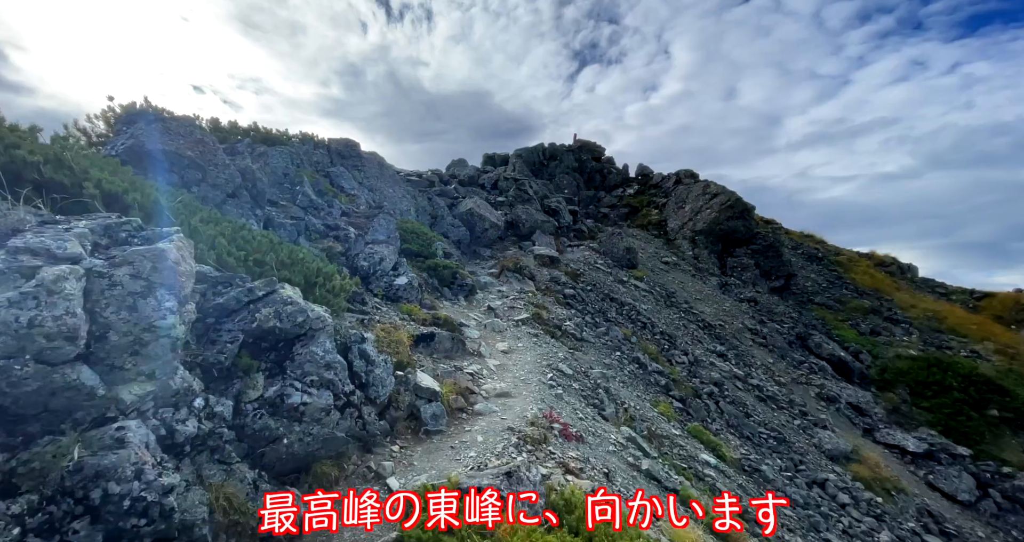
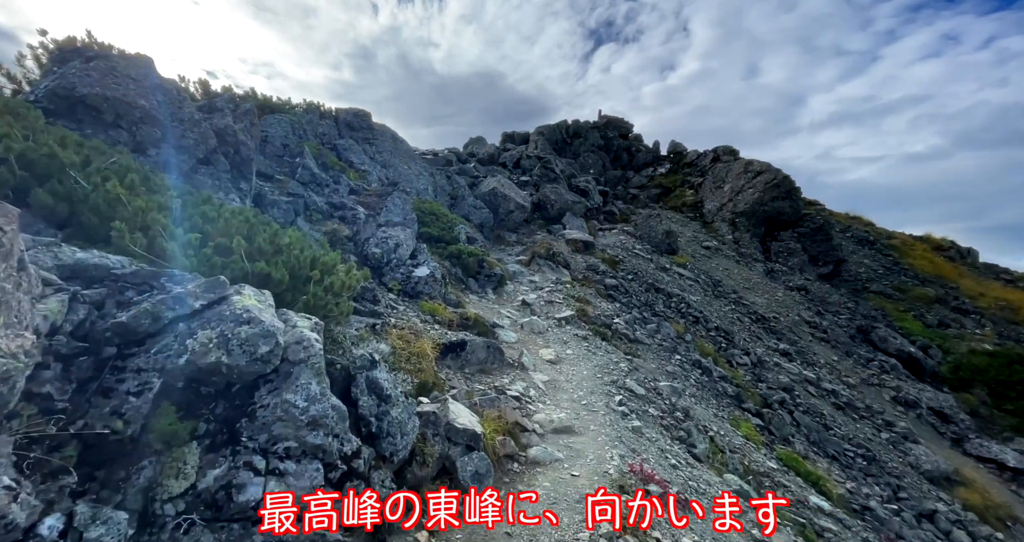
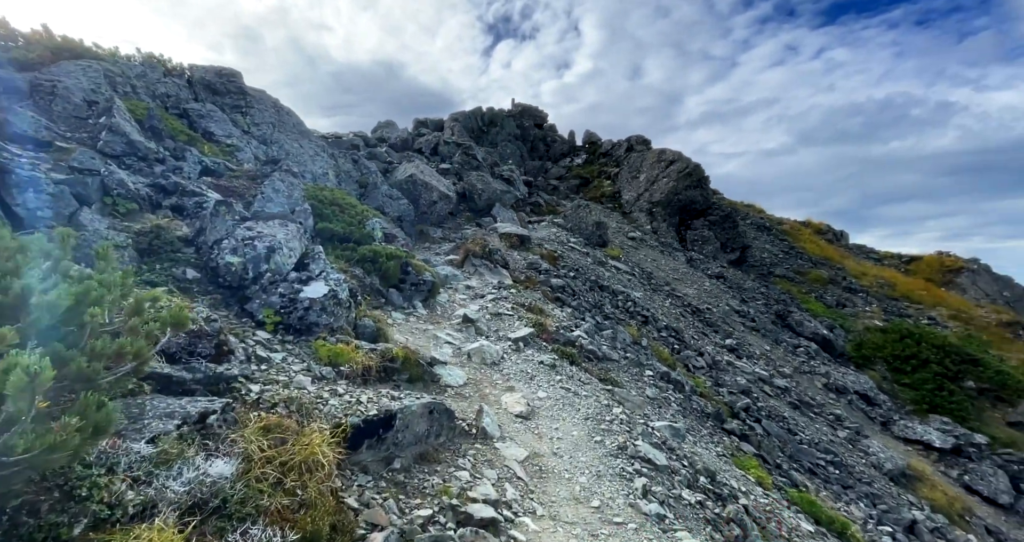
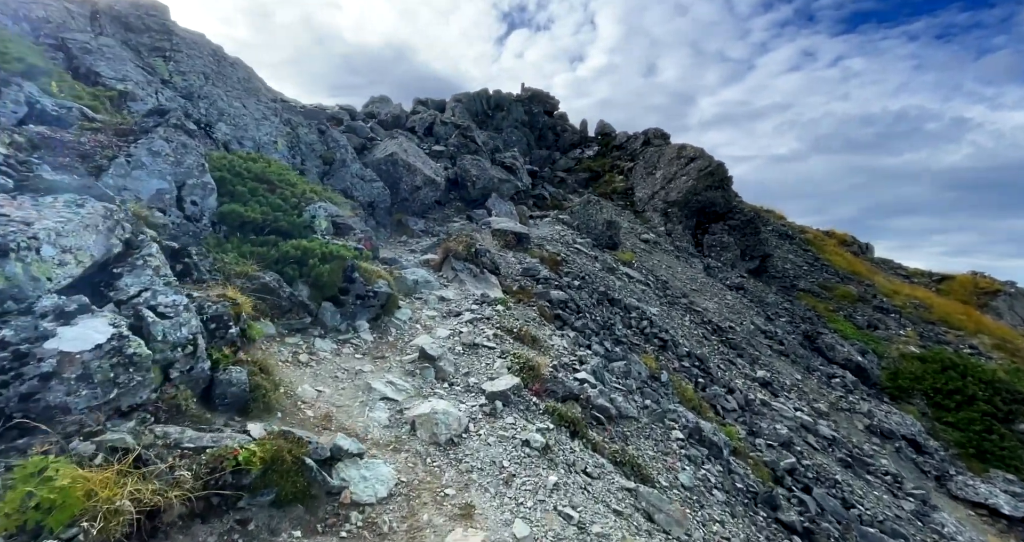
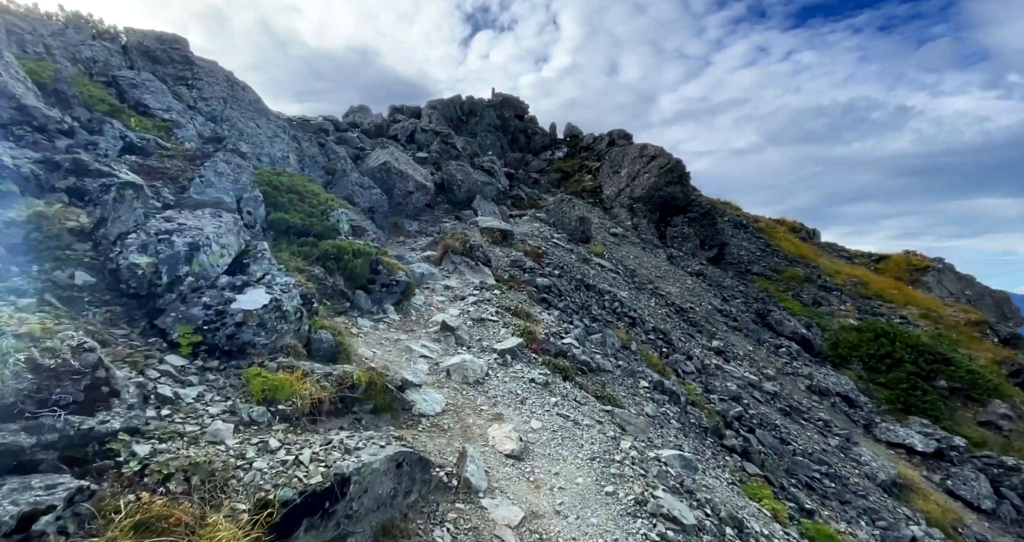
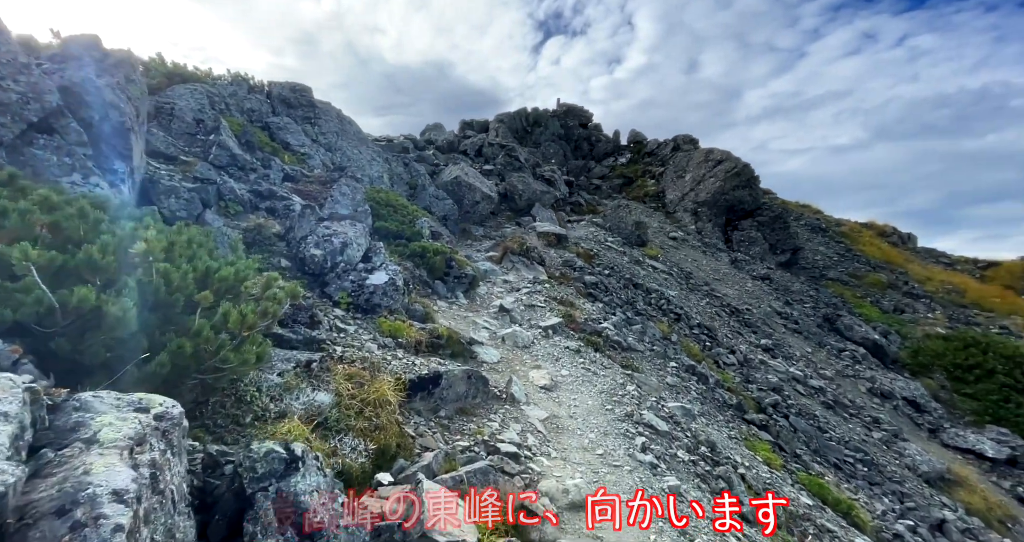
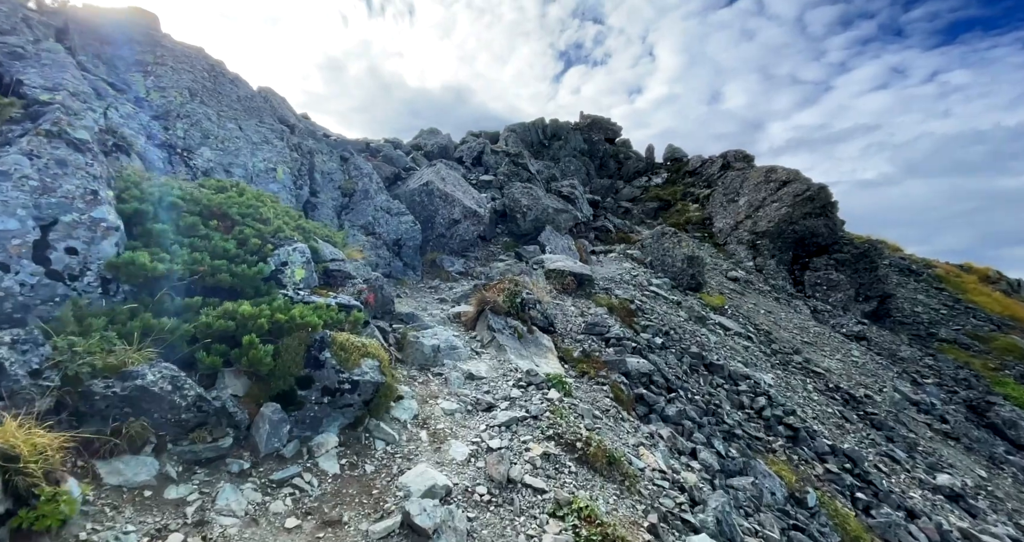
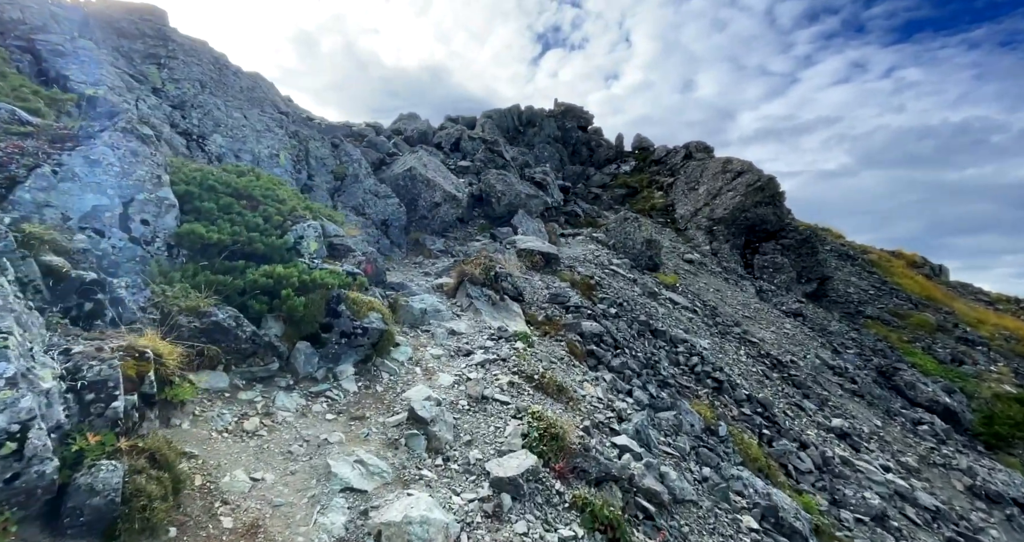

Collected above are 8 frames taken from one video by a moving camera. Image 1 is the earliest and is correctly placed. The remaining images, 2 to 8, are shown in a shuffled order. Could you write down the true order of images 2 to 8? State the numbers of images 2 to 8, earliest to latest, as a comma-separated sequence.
2, 6, 3, 5, 4, 8, 7
